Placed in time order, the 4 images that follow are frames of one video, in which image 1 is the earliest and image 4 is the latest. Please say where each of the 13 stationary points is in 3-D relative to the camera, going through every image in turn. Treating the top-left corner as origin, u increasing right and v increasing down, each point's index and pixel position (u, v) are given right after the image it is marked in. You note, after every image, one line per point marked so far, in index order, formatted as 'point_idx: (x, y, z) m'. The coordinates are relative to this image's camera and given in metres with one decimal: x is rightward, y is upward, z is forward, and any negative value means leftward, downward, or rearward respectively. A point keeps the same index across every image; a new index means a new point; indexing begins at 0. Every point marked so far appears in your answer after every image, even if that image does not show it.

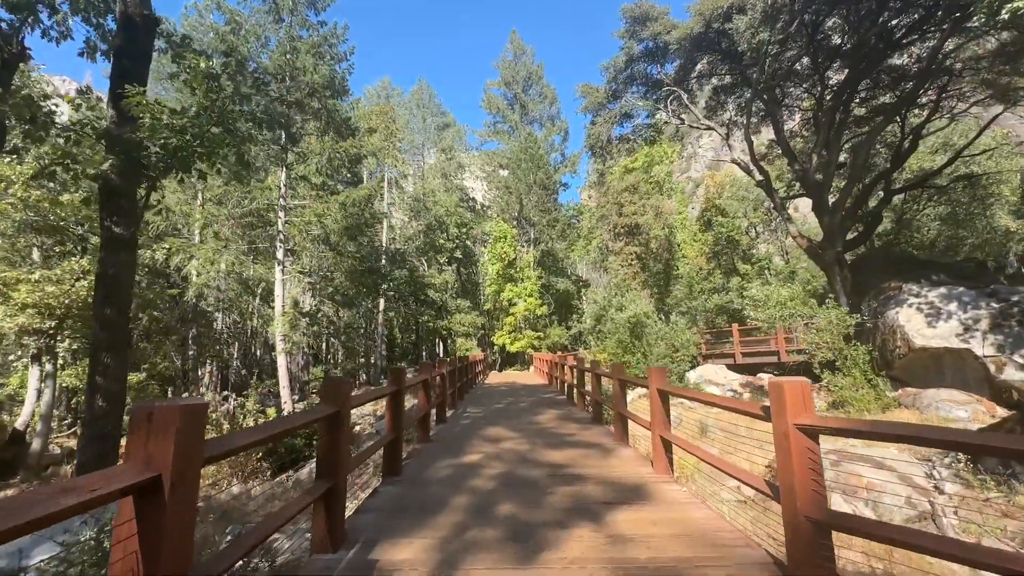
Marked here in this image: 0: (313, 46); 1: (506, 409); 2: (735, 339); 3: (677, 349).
0: (-5.9, +7.1, +13.9) m
1: (-0.1, -2.4, +9.2) m
2: (+8.5, -1.9, +17.7) m
3: (+5.4, -2.0, +15.3) m
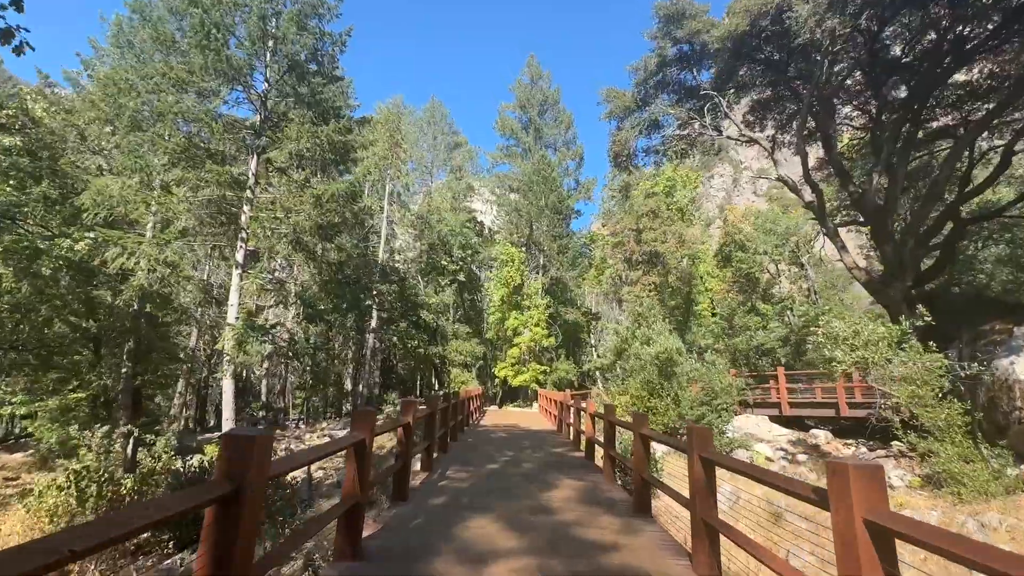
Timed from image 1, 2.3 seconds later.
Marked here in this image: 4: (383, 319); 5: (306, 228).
0: (-5.4, +6.8, +11.9) m
1: (-0.1, -2.6, +6.5) m
2: (+8.6, -3.1, +14.9) m
3: (+5.4, -2.9, +12.5) m
4: (-5.0, -1.2, +18.3) m
5: (-5.0, +1.5, +11.4) m
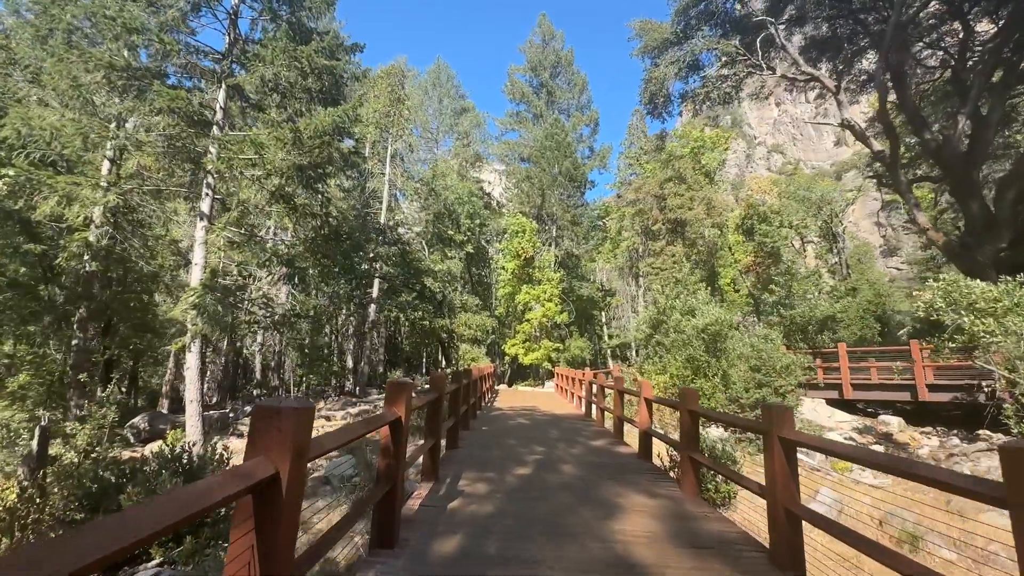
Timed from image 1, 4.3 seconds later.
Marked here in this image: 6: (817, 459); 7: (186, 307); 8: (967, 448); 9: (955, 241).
0: (-4.9, +7.7, +9.7) m
1: (+0.3, -1.9, +4.6) m
2: (+9.0, -2.1, +12.9) m
3: (+5.9, -2.0, +10.6) m
4: (-4.5, 0.0, +16.4) m
5: (-4.6, +2.3, +9.4) m
6: (+5.7, -3.2, +8.8) m
7: (-6.0, -0.4, +8.8) m
8: (+9.4, -3.3, +9.8) m
9: (+12.0, +1.3, +12.7) m
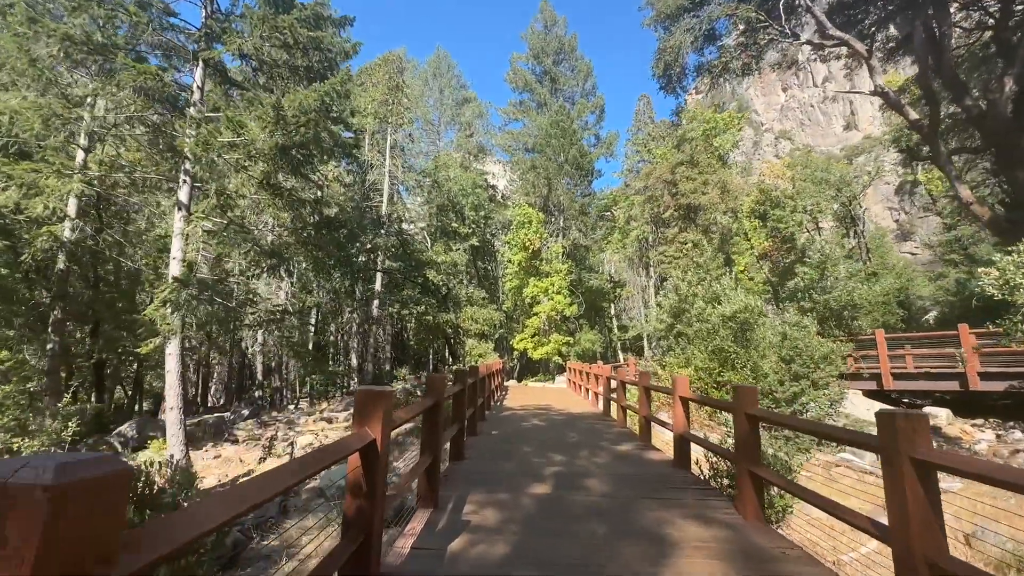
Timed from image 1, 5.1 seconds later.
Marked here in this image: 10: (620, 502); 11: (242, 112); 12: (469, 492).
0: (-5.0, +7.8, +8.8) m
1: (+0.4, -1.7, +3.7) m
2: (+9.3, -1.6, +11.9) m
3: (+6.1, -1.6, +9.6) m
4: (-4.2, +0.2, +15.6) m
5: (-4.5, +2.4, +8.6) m
6: (+5.9, -2.8, +7.8) m
7: (-5.8, -0.3, +8.0) m
8: (+9.6, -2.9, +8.8) m
9: (+12.1, +1.8, +11.7) m
10: (+0.9, -1.8, +3.9) m
11: (-5.0, +3.2, +8.7) m
12: (-0.4, -1.7, +4.1) m
